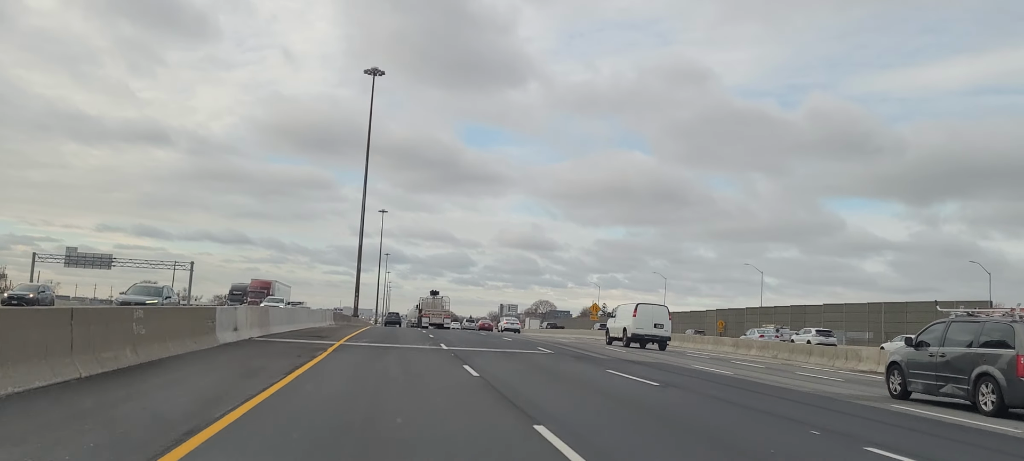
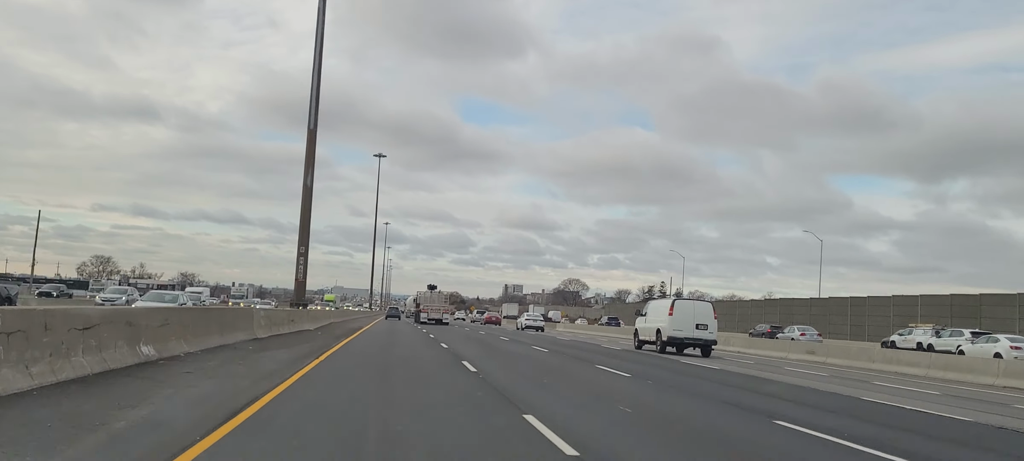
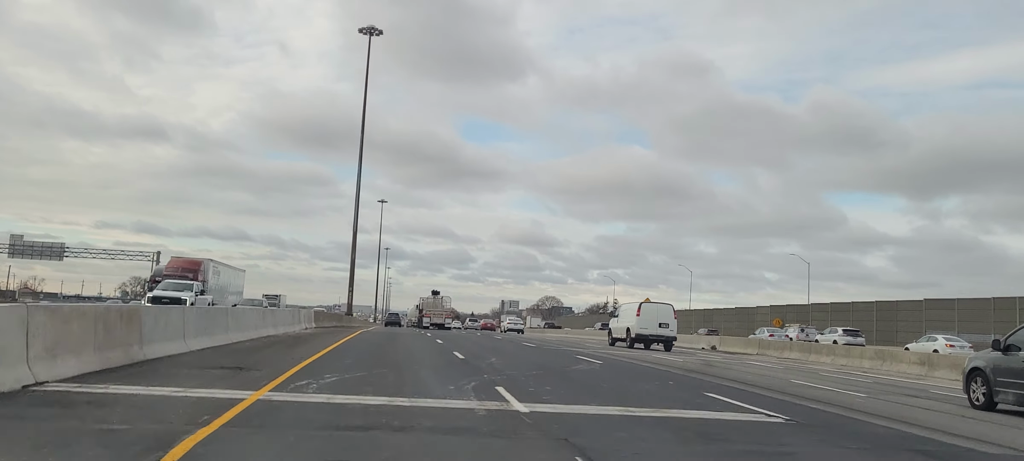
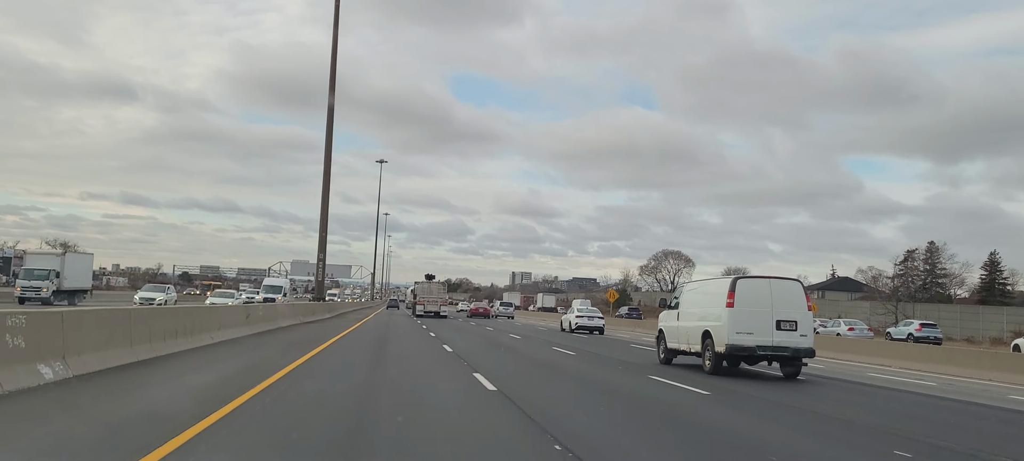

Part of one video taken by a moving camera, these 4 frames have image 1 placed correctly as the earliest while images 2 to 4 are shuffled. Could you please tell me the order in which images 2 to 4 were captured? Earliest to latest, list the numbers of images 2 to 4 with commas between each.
3, 2, 4
